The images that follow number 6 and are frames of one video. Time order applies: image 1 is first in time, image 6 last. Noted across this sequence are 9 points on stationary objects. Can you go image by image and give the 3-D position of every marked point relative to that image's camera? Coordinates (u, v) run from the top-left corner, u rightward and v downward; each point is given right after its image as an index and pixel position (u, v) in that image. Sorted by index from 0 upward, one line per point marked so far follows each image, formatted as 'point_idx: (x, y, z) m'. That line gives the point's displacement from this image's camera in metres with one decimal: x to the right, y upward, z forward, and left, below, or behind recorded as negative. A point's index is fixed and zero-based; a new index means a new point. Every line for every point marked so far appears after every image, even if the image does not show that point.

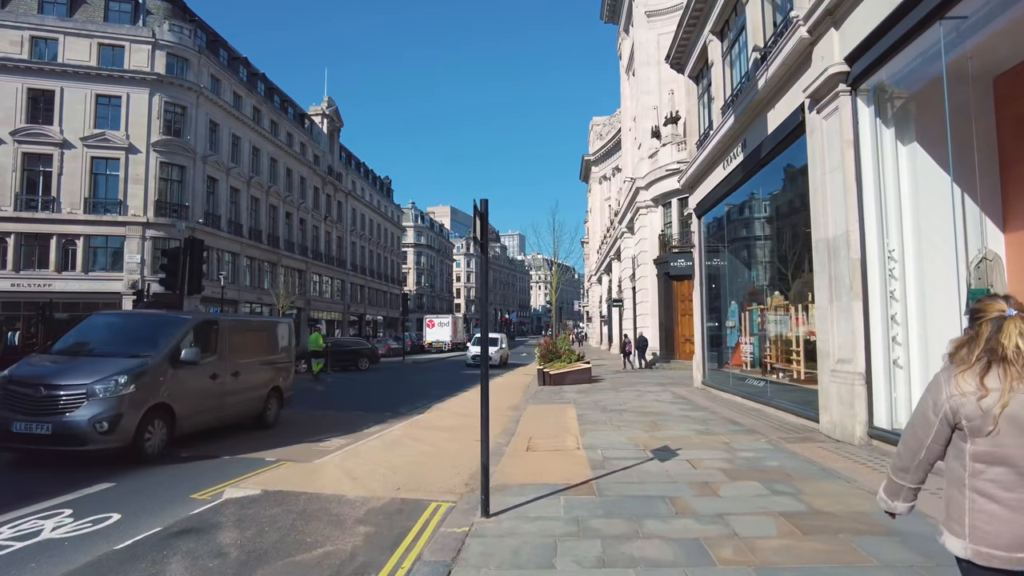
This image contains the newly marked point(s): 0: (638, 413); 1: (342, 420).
0: (+2.1, -2.1, +11.4) m
1: (-2.9, -2.3, +11.8) m
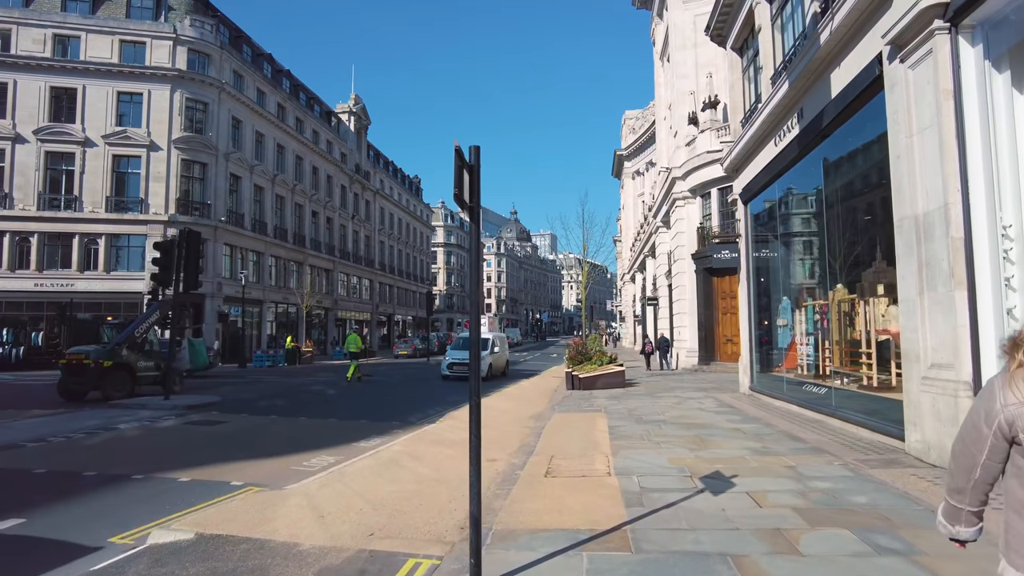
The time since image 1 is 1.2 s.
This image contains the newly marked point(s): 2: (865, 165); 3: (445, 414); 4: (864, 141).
0: (+2.4, -2.0, +9.8) m
1: (-2.6, -2.2, +10.5) m
2: (+4.7, +1.6, +9.2) m
3: (-1.1, -2.2, +11.7) m
4: (+4.6, +1.9, +8.9) m
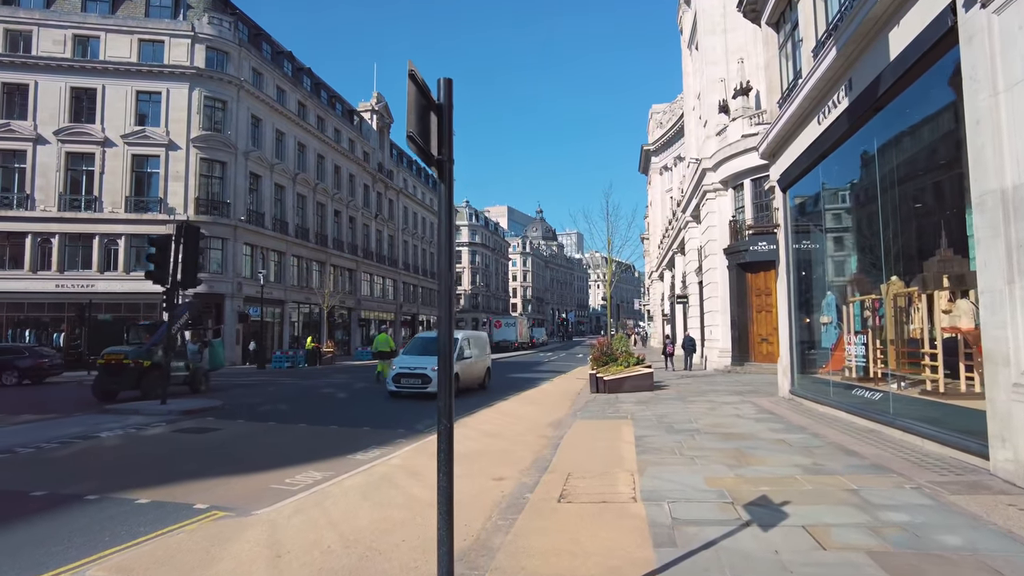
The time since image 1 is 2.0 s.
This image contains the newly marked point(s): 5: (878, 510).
0: (+2.6, -1.9, +8.8) m
1: (-2.4, -2.1, +9.7) m
2: (+4.9, +1.7, +8.0) m
3: (-0.9, -2.1, +10.8) m
4: (+4.7, +2.0, +7.8) m
5: (+2.7, -1.6, +4.9) m
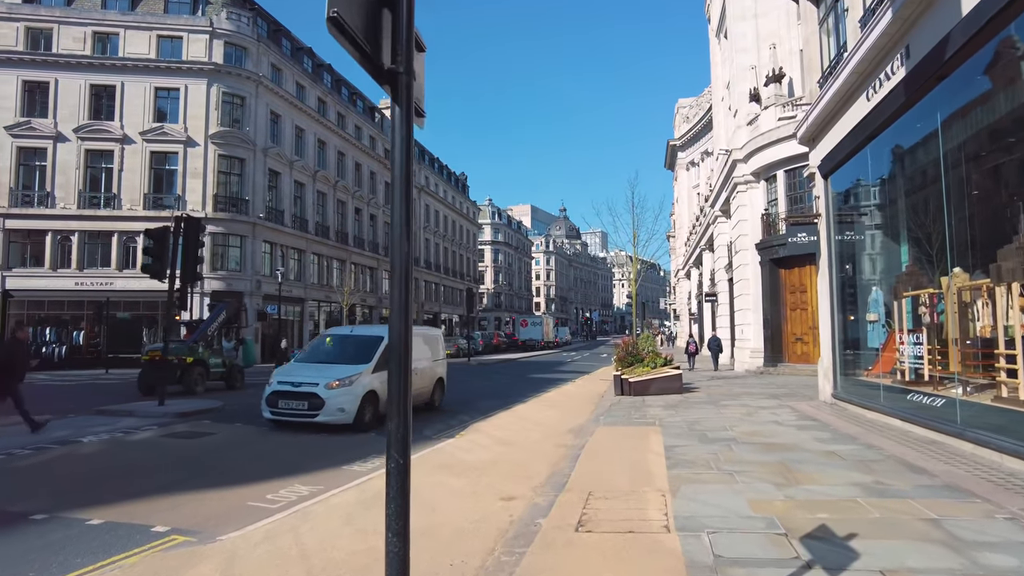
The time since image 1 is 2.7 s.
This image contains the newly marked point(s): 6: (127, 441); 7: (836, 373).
0: (+2.8, -1.8, +7.8) m
1: (-2.2, -2.0, +8.9) m
2: (+5.0, +1.8, +7.0) m
3: (-0.6, -2.0, +10.0) m
4: (+4.9, +2.1, +6.7) m
5: (+2.7, -1.5, +4.0) m
6: (-4.9, -1.9, +8.7) m
7: (+5.9, -1.5, +12.3) m
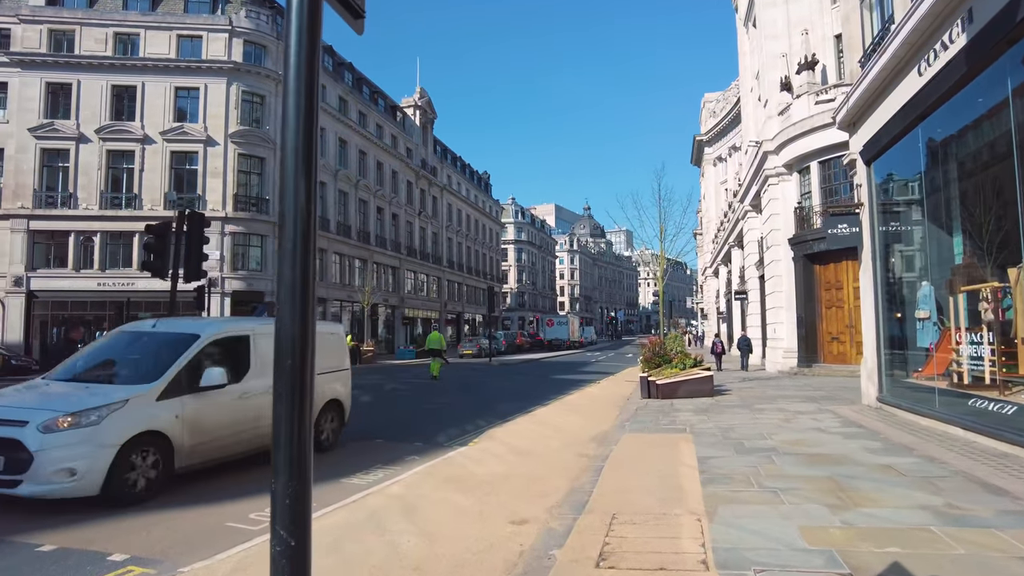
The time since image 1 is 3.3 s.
0: (+2.9, -1.7, +7.0) m
1: (-2.0, -2.0, +8.2) m
2: (+5.1, +1.9, +6.1) m
3: (-0.4, -2.0, +9.3) m
4: (+5.0, +2.2, +5.8) m
5: (+2.7, -1.5, +3.2) m
6: (-4.7, -1.9, +8.1) m
7: (+6.2, -1.5, +11.4) m
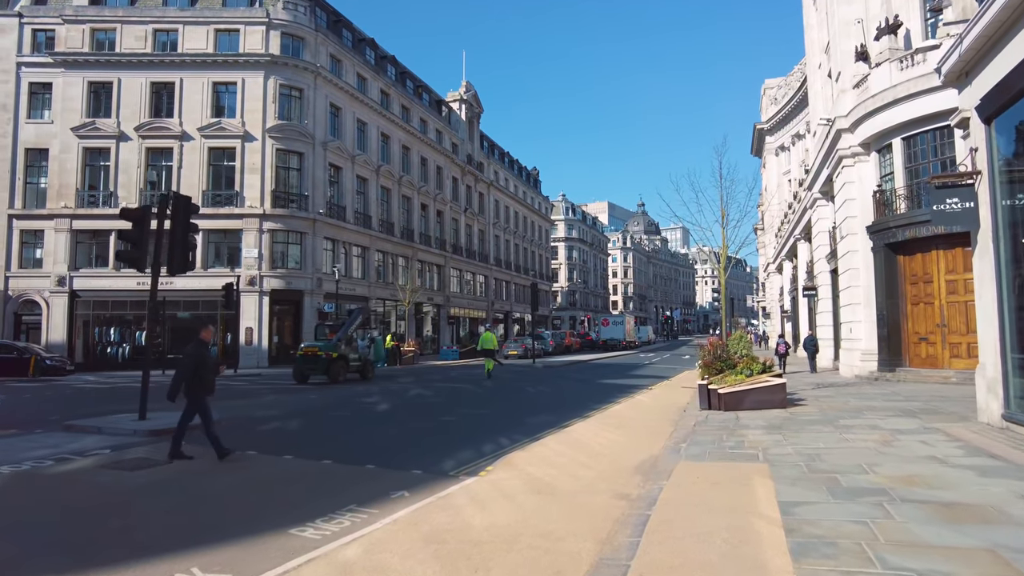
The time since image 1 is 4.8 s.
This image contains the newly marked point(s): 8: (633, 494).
0: (+3.0, -1.6, +5.0) m
1: (-1.8, -1.9, +6.6) m
2: (+5.1, +2.0, +3.9) m
3: (-0.1, -1.9, +7.5) m
4: (+4.9, +2.3, +3.7) m
5: (+2.5, -1.3, +1.2) m
6: (-4.5, -1.8, +6.7) m
7: (+6.6, -1.3, +9.1) m
8: (+1.0, -1.8, +5.9) m
